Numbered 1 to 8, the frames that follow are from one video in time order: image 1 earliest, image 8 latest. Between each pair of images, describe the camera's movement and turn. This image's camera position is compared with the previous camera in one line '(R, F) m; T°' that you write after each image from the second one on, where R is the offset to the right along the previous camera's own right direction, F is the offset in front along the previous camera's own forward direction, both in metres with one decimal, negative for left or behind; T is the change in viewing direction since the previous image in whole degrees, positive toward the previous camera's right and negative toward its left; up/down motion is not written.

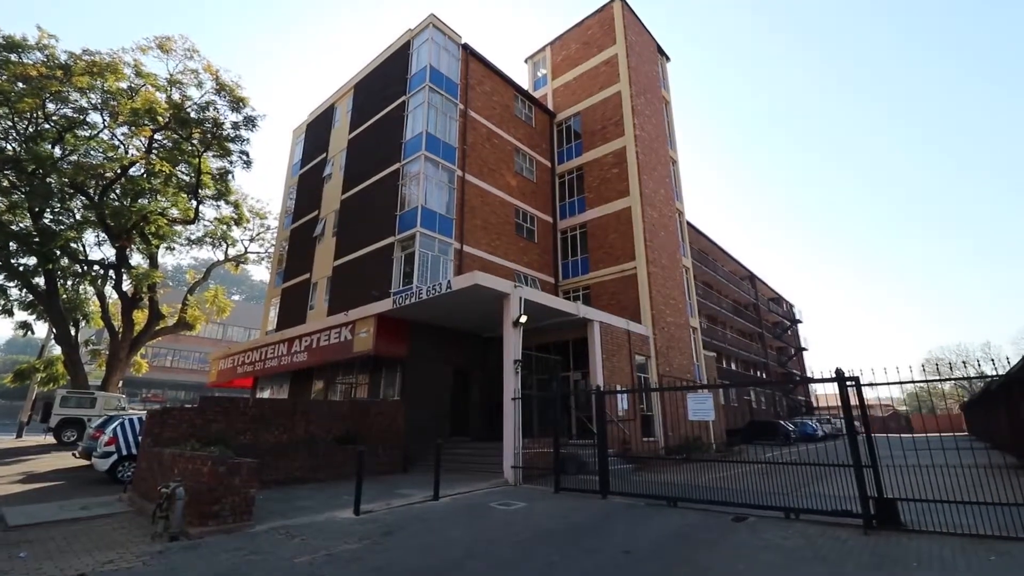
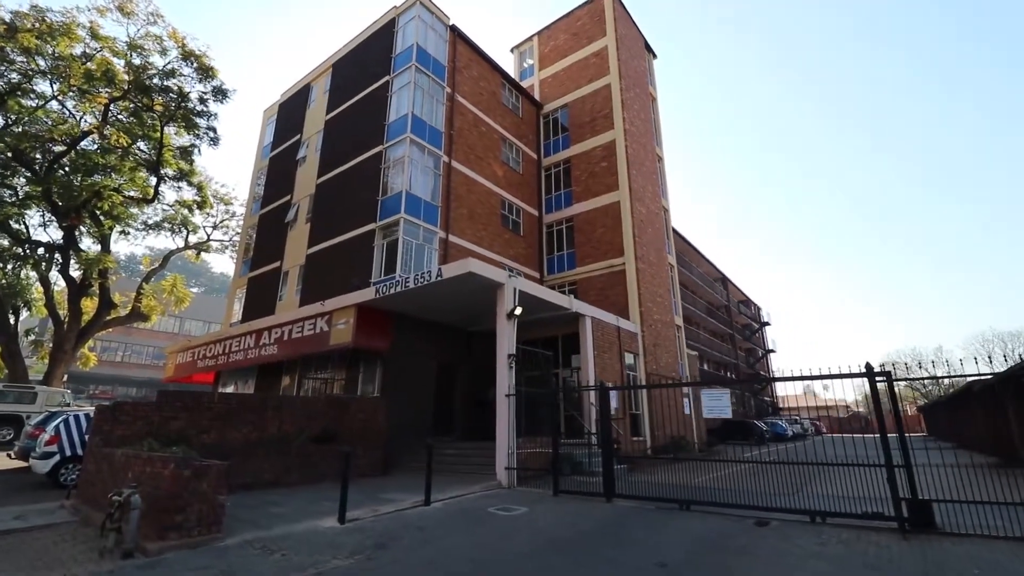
(-0.7, +0.8) m; +4°
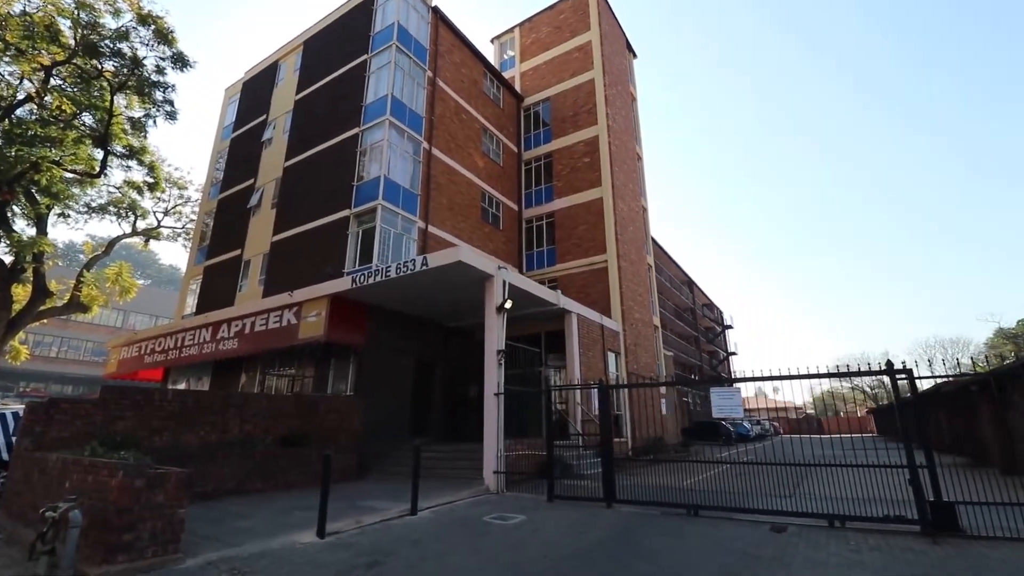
(-0.7, +0.8) m; +4°
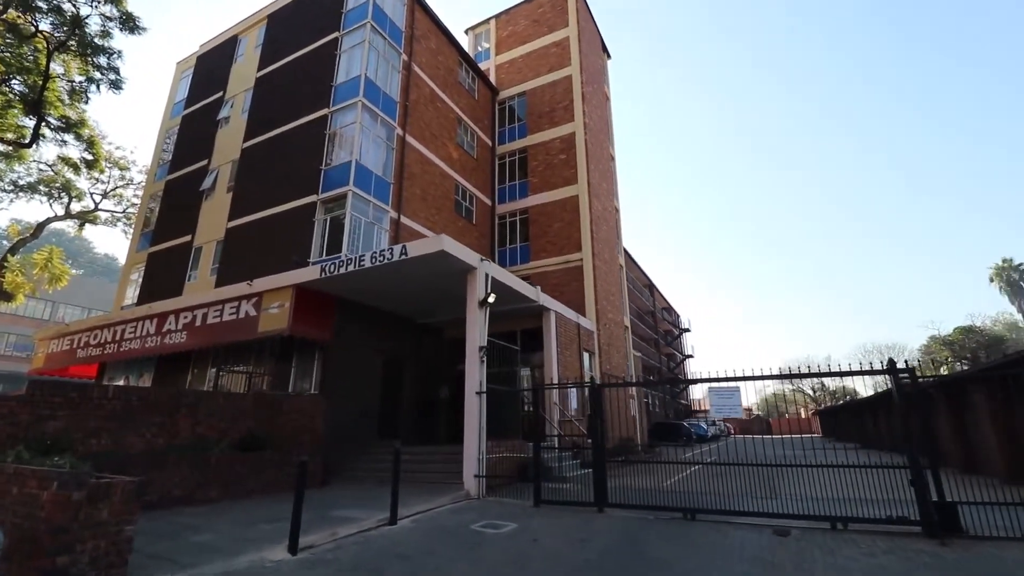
(-0.6, +0.6) m; +5°
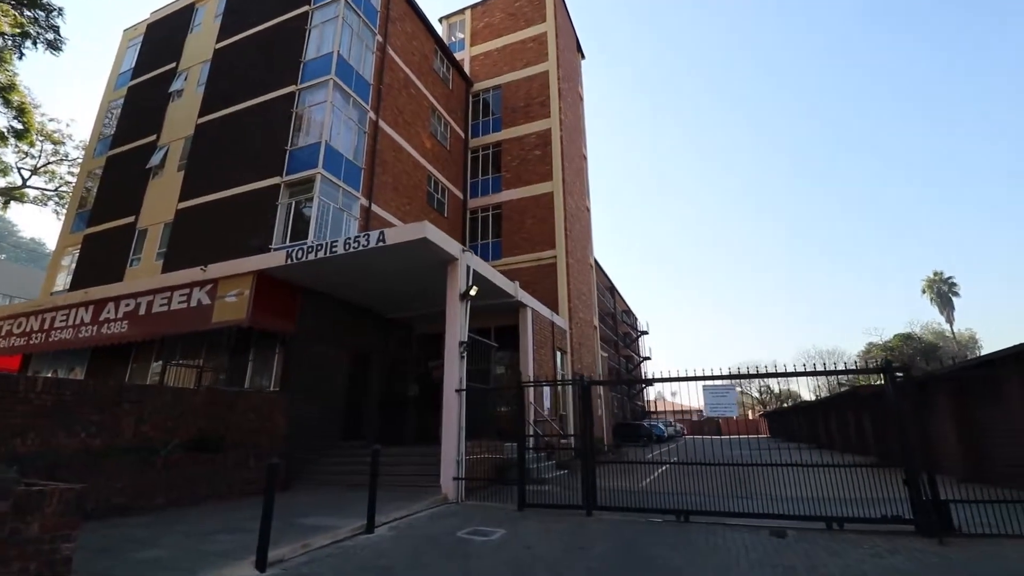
(-0.6, +0.5) m; +5°
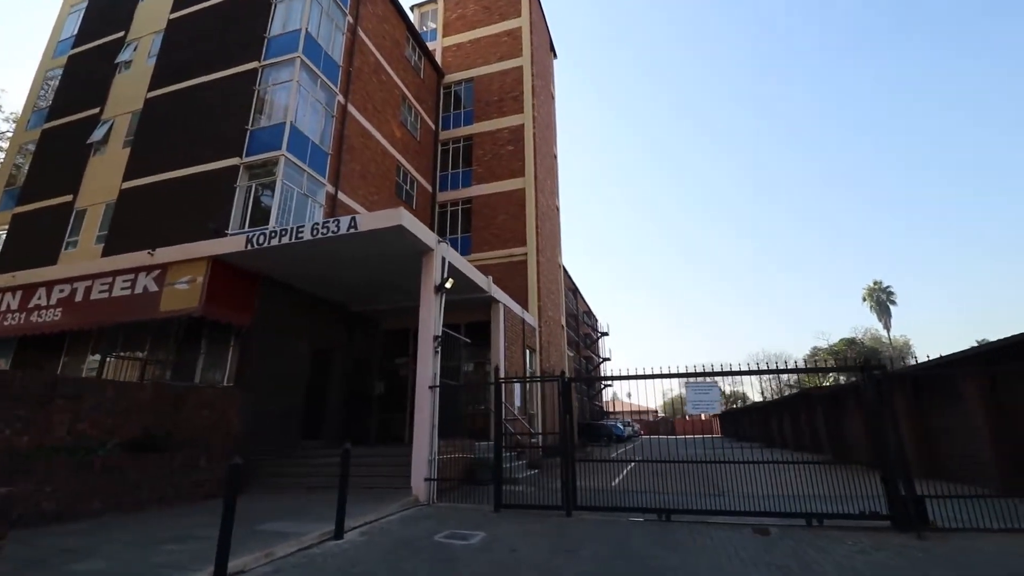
(-0.4, +0.4) m; +5°
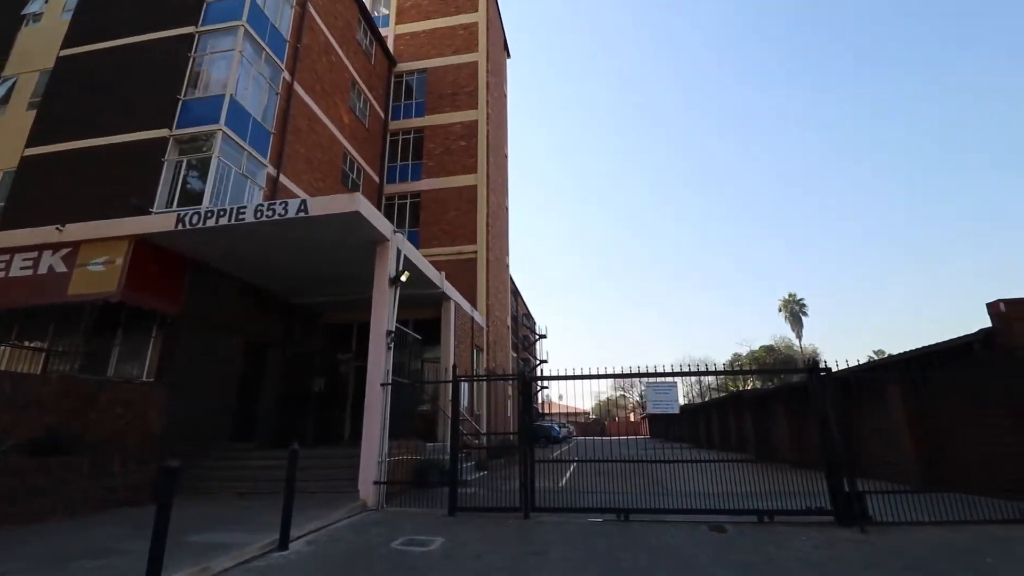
(-0.4, +0.3) m; +7°
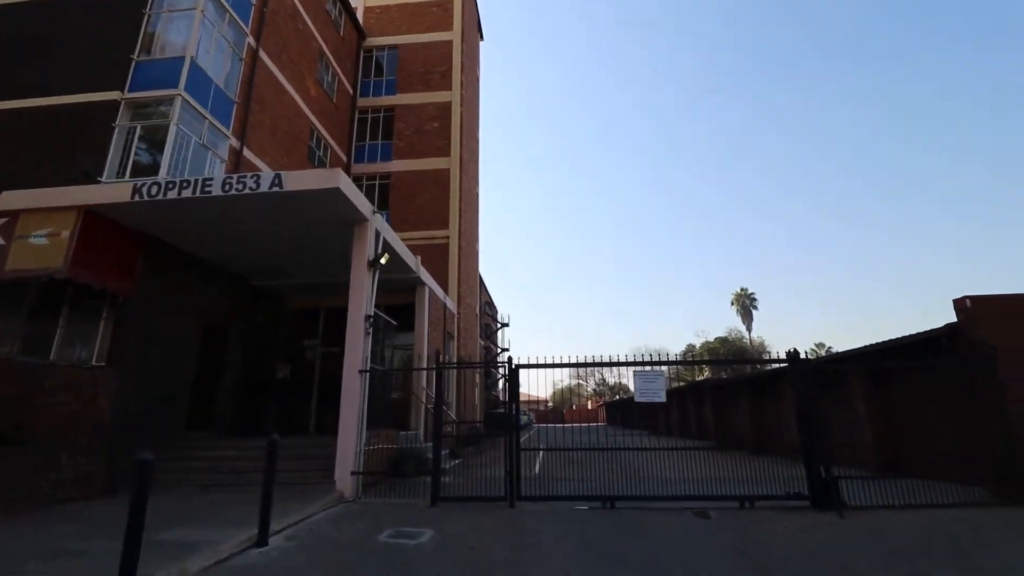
(-0.5, +0.2) m; +5°
